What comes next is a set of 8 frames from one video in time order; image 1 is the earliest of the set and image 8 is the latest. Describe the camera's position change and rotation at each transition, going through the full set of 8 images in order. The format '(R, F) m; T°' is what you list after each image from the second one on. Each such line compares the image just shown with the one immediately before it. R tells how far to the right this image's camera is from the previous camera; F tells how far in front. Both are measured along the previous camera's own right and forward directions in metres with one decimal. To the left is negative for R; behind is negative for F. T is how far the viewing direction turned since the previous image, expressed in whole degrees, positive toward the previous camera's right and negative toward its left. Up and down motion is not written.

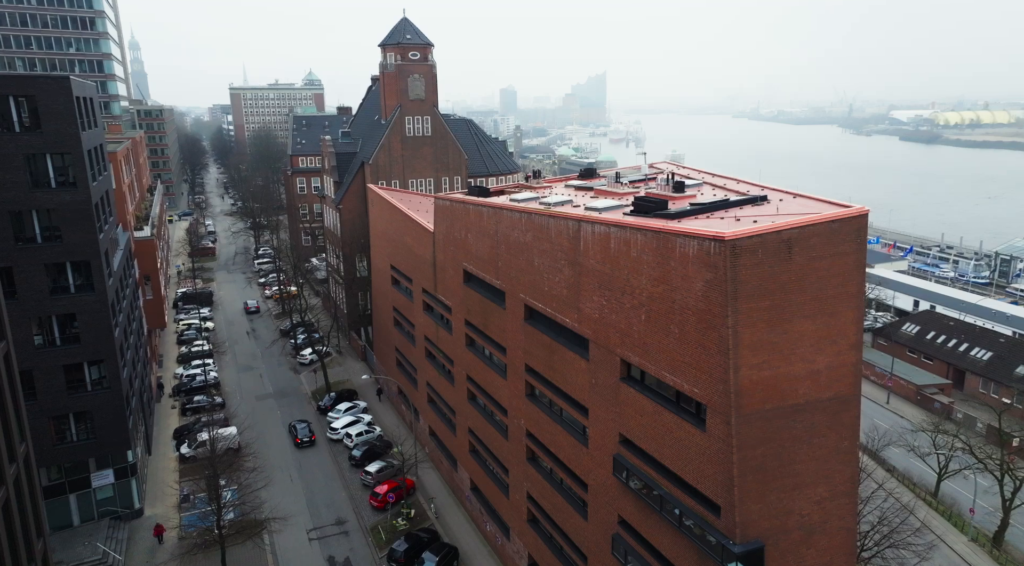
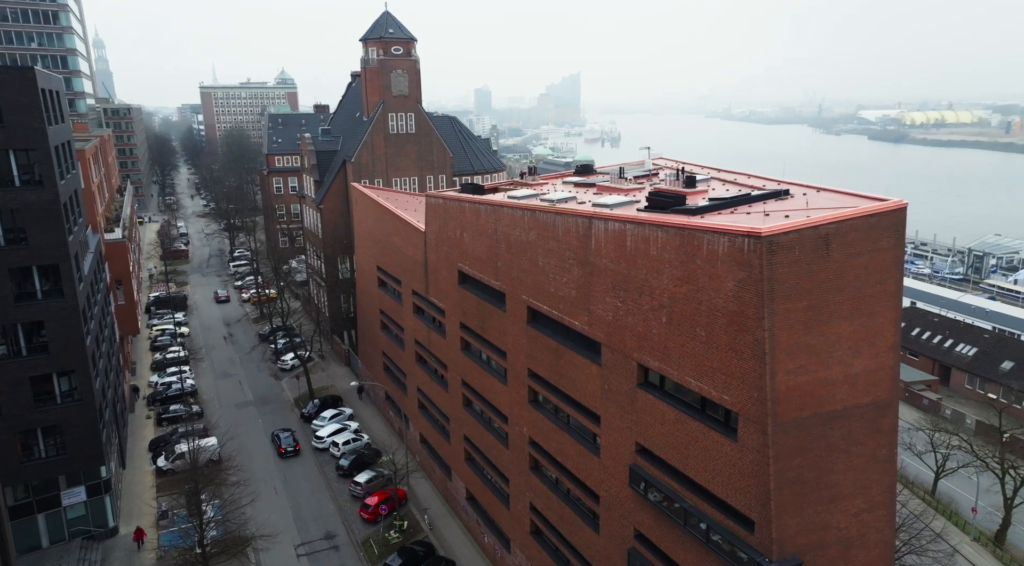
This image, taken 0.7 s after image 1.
(-1.1, +1.6) m; +2°
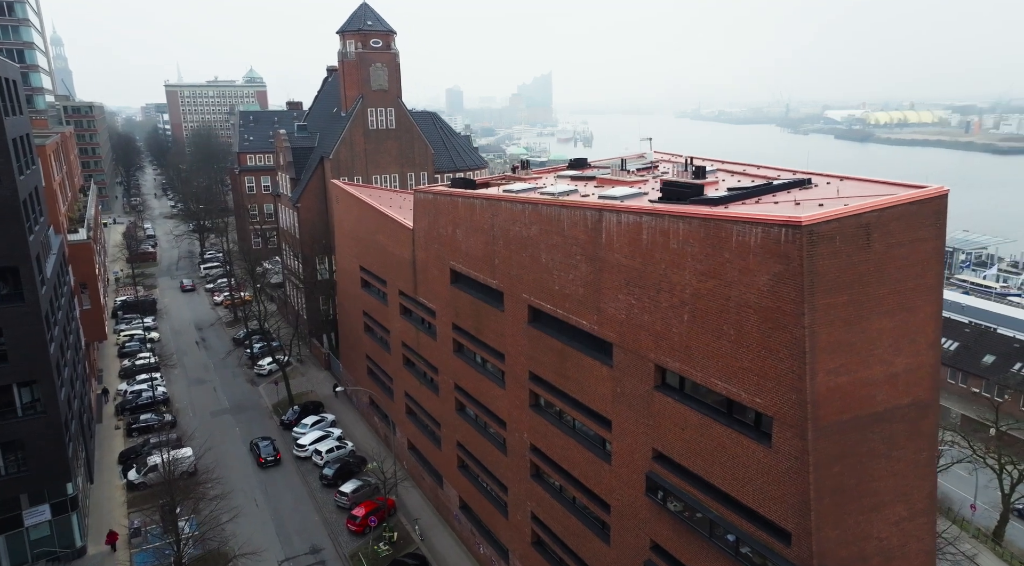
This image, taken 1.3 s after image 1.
(-1.1, +1.6) m; +2°
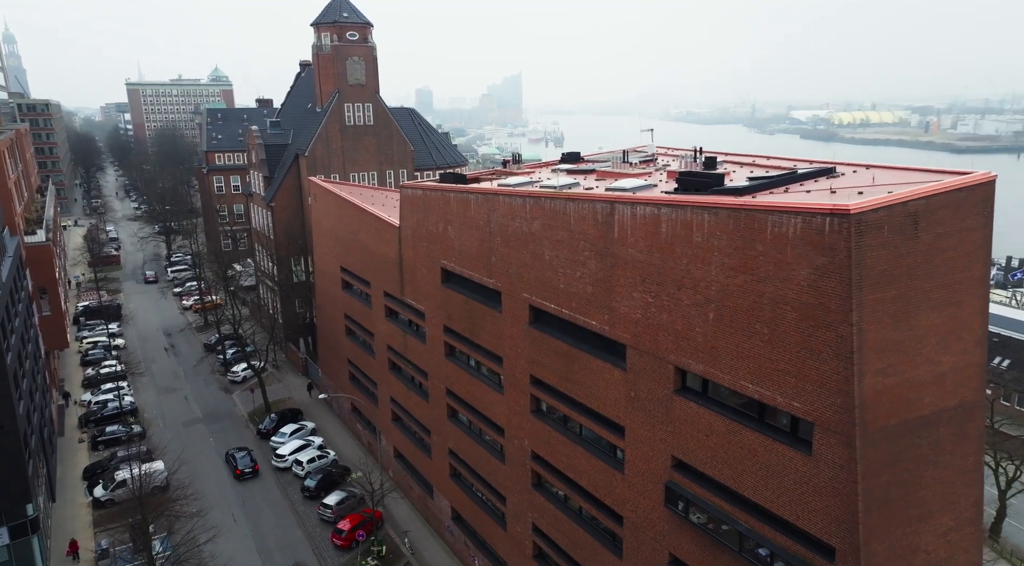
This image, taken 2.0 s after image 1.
(-1.1, +1.6) m; +2°
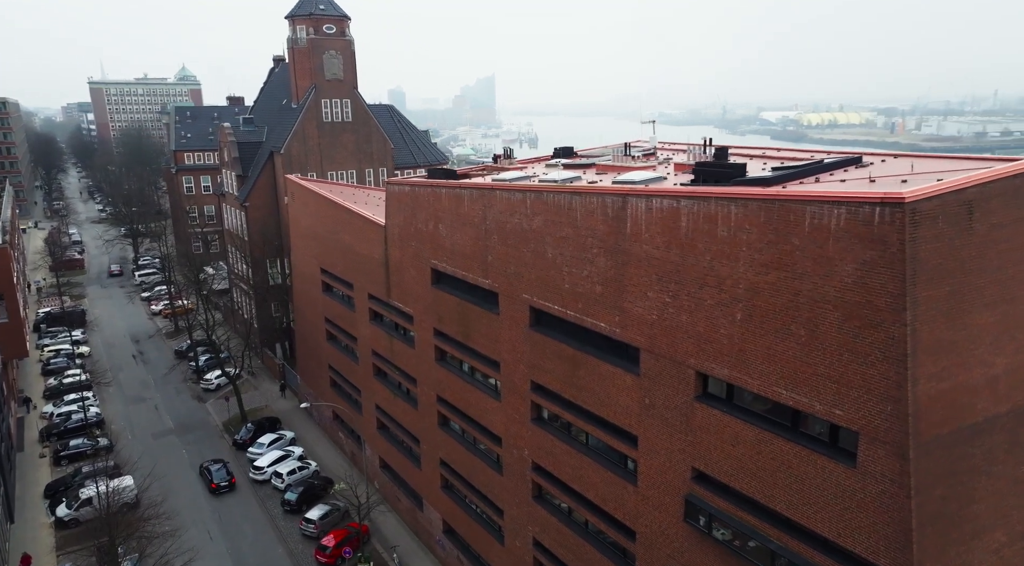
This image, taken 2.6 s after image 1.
(-0.9, +1.6) m; +2°
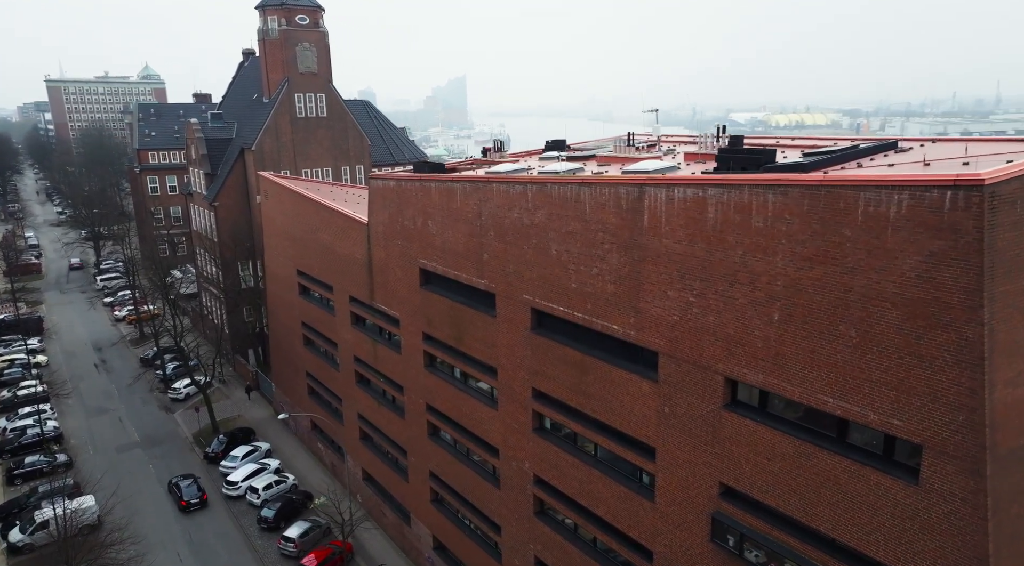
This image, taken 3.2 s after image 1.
(-0.9, +1.9) m; +2°
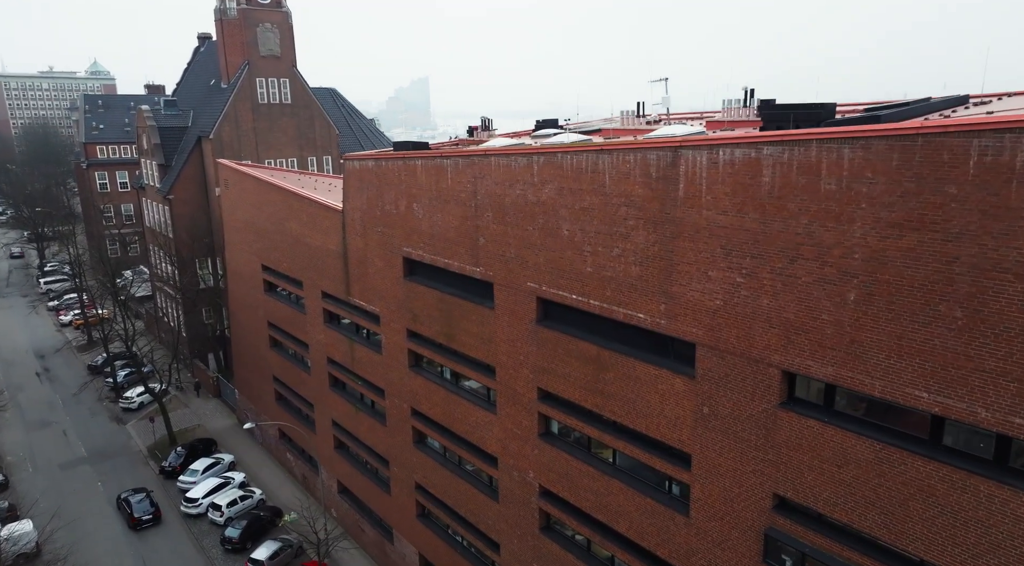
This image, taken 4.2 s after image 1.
(-1.1, +2.8) m; +3°
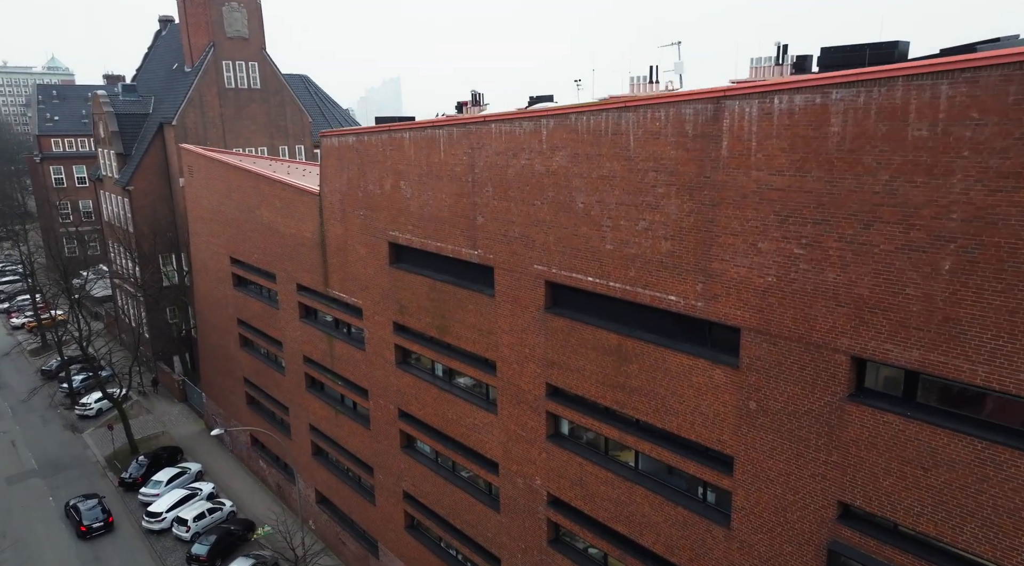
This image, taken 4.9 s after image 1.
(-0.8, +2.5) m; +2°
